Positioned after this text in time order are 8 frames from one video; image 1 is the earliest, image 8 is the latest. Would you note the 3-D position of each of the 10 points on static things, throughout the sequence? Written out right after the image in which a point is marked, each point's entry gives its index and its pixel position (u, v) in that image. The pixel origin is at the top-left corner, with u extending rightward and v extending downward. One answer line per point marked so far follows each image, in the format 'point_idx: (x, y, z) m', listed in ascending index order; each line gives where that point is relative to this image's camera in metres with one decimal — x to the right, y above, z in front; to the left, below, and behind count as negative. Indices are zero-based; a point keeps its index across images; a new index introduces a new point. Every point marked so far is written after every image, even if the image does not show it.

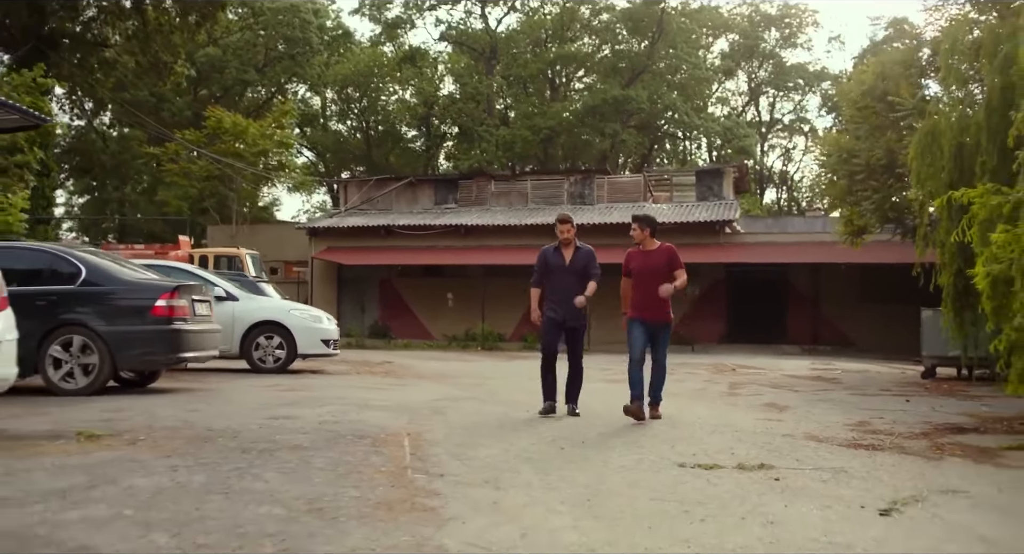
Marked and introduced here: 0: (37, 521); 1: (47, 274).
0: (-1.4, -0.7, +3.3) m
1: (-3.3, 0.0, +8.1) m
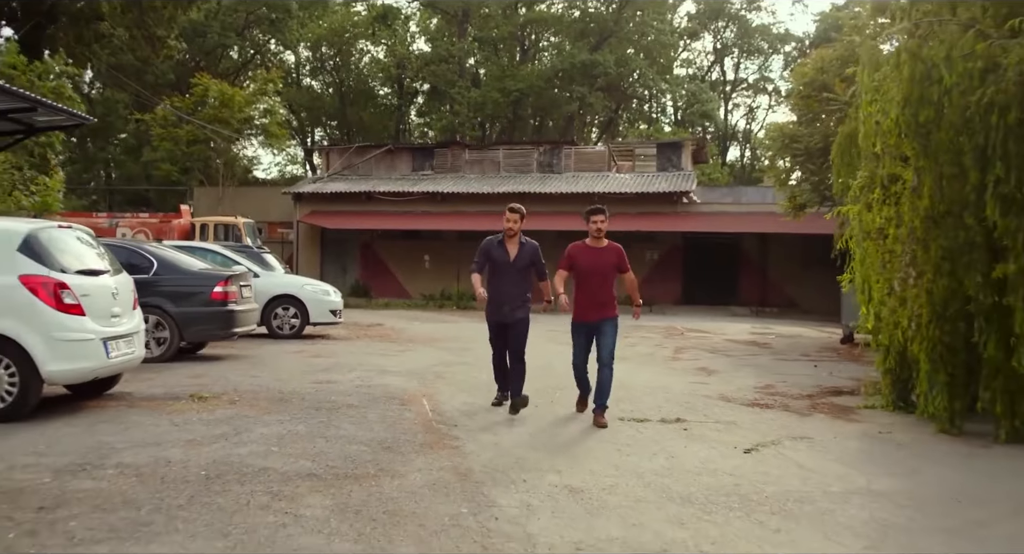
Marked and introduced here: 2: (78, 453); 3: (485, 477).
0: (-1.4, -0.8, +5.4) m
1: (-3.5, +0.1, +10.2) m
2: (-2.0, -0.8, +5.3) m
3: (-0.1, -0.9, +5.1) m
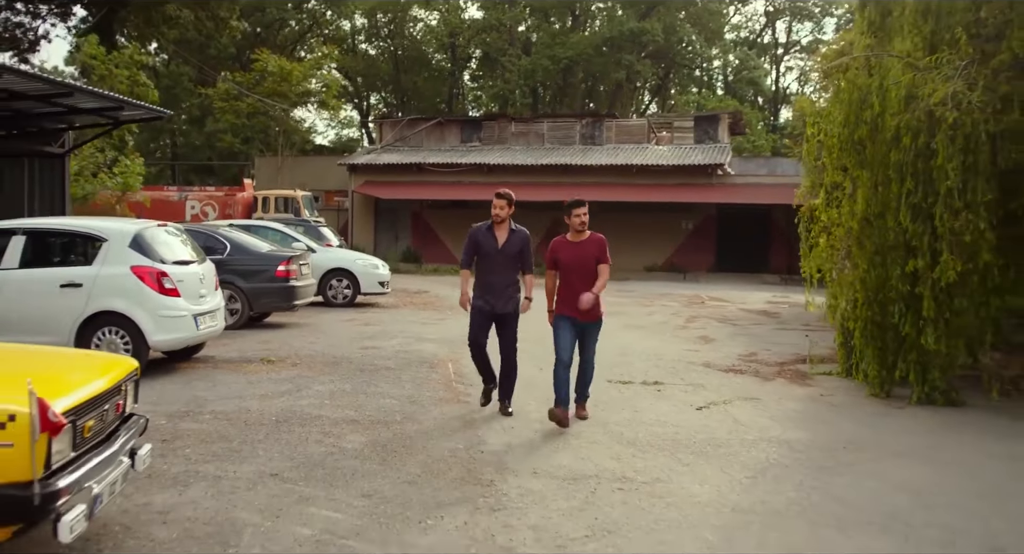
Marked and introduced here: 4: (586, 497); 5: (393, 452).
0: (-1.4, -0.8, +7.1) m
1: (-3.3, +0.3, +11.9) m
2: (-2.1, -0.8, +7.0) m
3: (-0.2, -0.9, +6.8) m
4: (+0.3, -1.0, +5.1) m
5: (-0.6, -0.9, +5.7) m
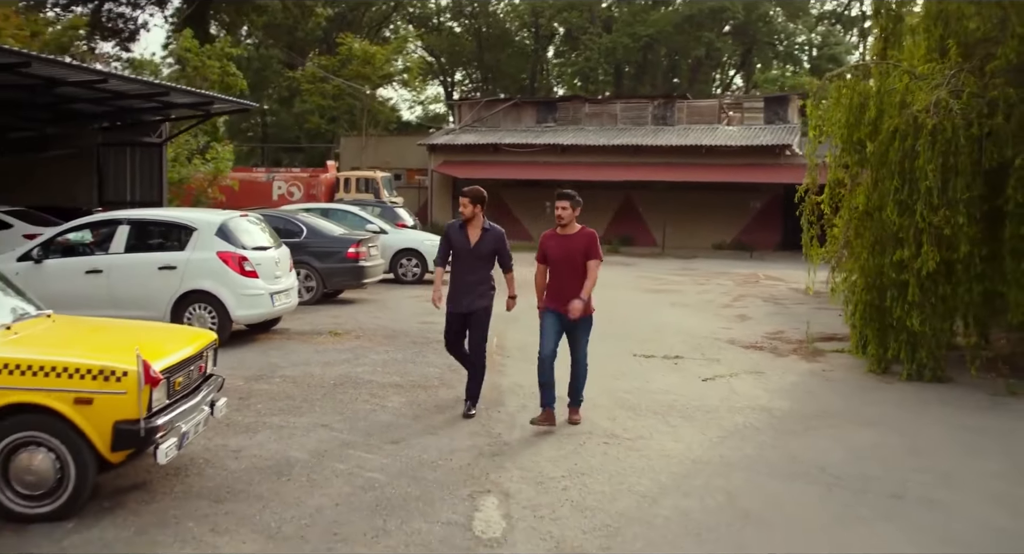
0: (-1.2, -0.7, +8.4) m
1: (-2.7, +0.5, +13.3) m
2: (-1.9, -0.7, +8.4) m
3: (0.0, -0.8, +8.0) m
4: (+0.3, -0.9, +6.2) m
5: (-0.5, -0.8, +7.0) m
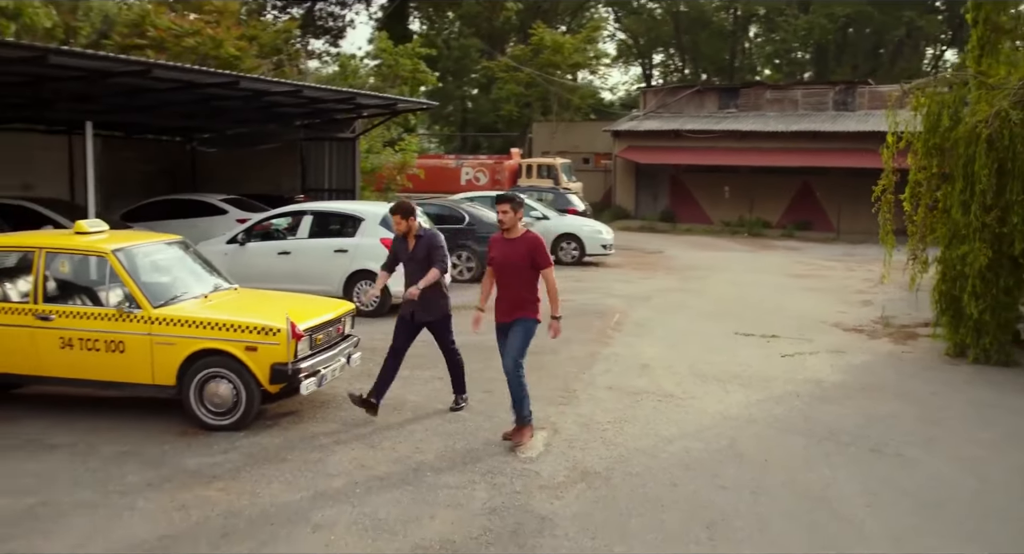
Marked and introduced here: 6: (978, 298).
0: (-0.3, -0.6, +10.3) m
1: (-0.9, +0.8, +15.3) m
2: (-1.0, -0.5, +10.3) m
3: (+0.8, -0.7, +9.6) m
4: (+0.8, -0.9, +7.8) m
5: (+0.1, -0.7, +8.7) m
6: (+4.1, -0.2, +10.0) m
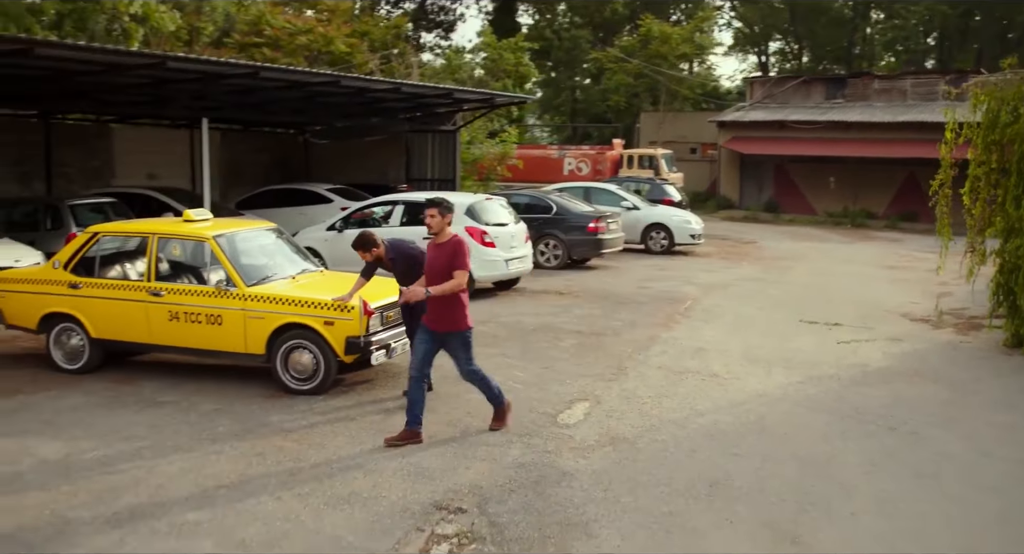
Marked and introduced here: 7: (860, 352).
0: (+0.4, -0.4, +11.1) m
1: (+0.4, +1.0, +16.2) m
2: (-0.3, -0.4, +11.2) m
3: (+1.4, -0.6, +10.3) m
4: (+1.2, -0.8, +8.6) m
5: (+0.6, -0.6, +9.5) m
6: (+4.7, -0.1, +10.3) m
7: (+3.2, -0.7, +10.3) m
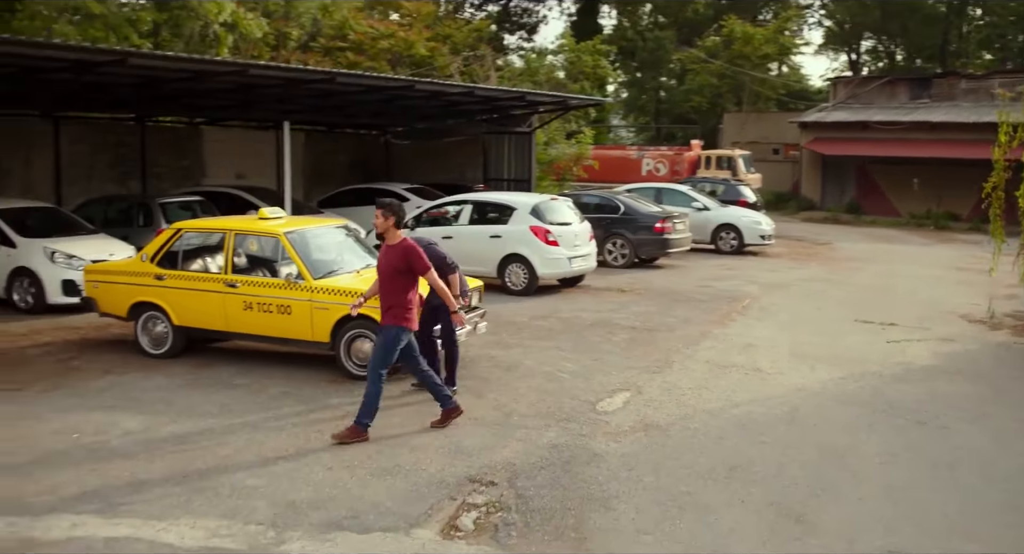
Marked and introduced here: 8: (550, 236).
0: (+1.0, -0.4, +11.5) m
1: (+1.4, +1.0, +16.6) m
2: (+0.3, -0.4, +11.7) m
3: (+1.9, -0.6, +10.7) m
4: (+1.6, -0.8, +8.9) m
5: (+1.1, -0.6, +9.9) m
6: (+5.3, -0.2, +10.4) m
7: (+3.7, -0.7, +10.5) m
8: (+0.4, +0.5, +12.8) m
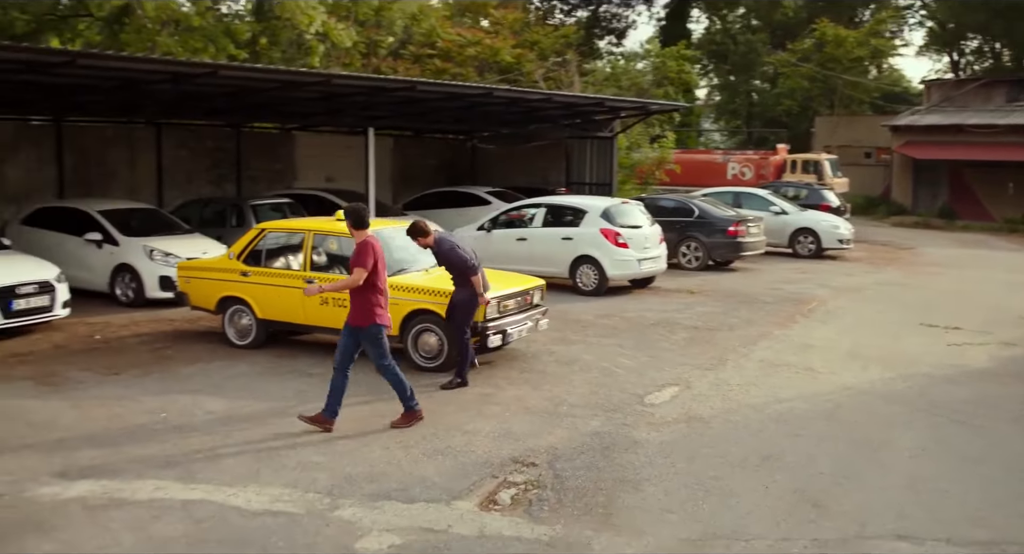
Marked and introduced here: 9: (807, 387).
0: (+1.7, -0.4, +11.9) m
1: (+2.5, +1.0, +16.9) m
2: (+1.1, -0.4, +12.2) m
3: (+2.5, -0.6, +11.0) m
4: (+2.1, -0.8, +9.3) m
5: (+1.7, -0.6, +10.3) m
6: (+5.9, -0.2, +10.5) m
7: (+4.3, -0.7, +10.7) m
8: (+1.3, +0.4, +13.3) m
9: (+2.3, -0.9, +8.8) m
